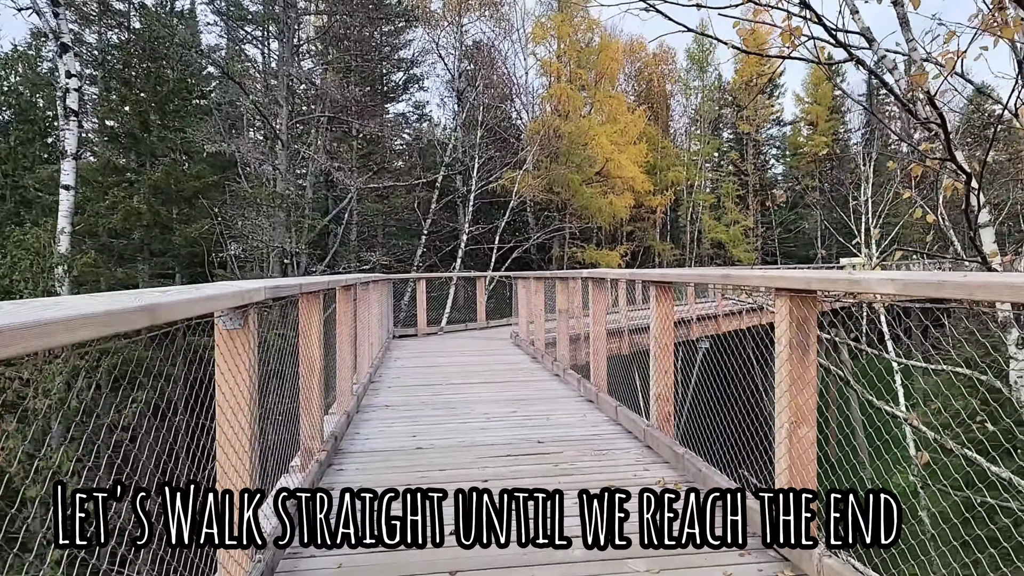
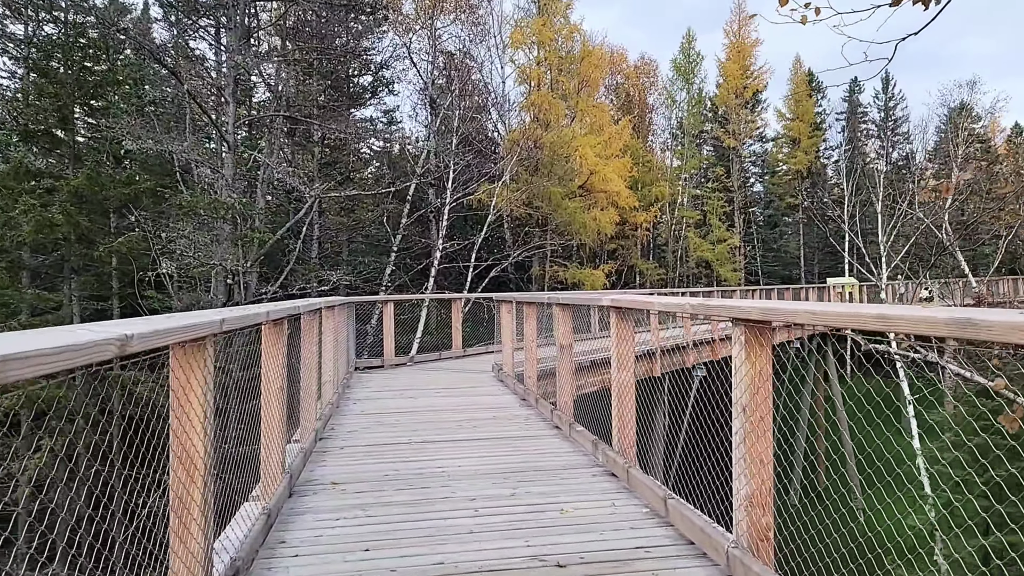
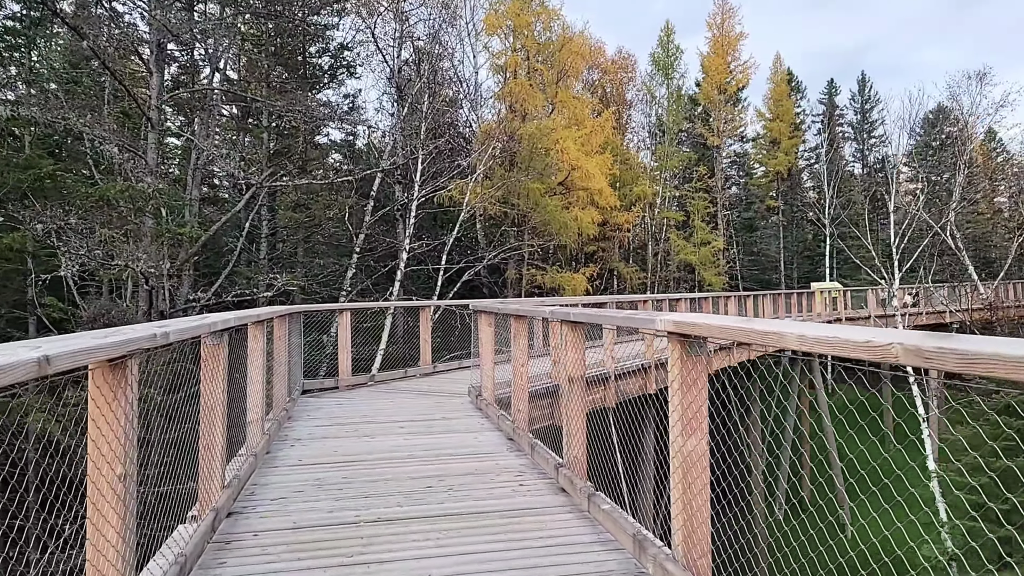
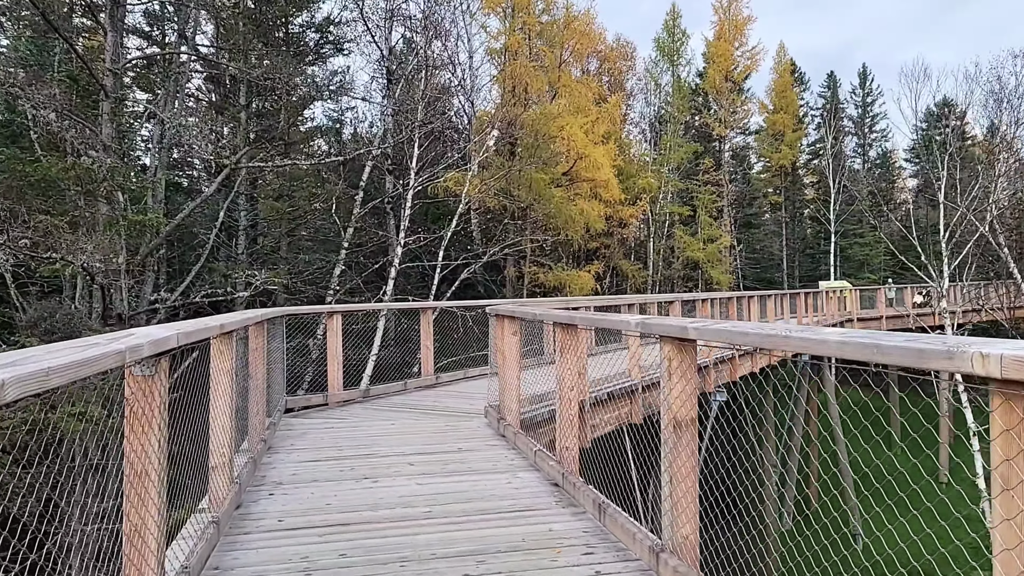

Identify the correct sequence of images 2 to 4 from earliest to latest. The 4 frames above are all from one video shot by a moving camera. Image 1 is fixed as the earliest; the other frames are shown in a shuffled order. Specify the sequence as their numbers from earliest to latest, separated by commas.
2, 3, 4
